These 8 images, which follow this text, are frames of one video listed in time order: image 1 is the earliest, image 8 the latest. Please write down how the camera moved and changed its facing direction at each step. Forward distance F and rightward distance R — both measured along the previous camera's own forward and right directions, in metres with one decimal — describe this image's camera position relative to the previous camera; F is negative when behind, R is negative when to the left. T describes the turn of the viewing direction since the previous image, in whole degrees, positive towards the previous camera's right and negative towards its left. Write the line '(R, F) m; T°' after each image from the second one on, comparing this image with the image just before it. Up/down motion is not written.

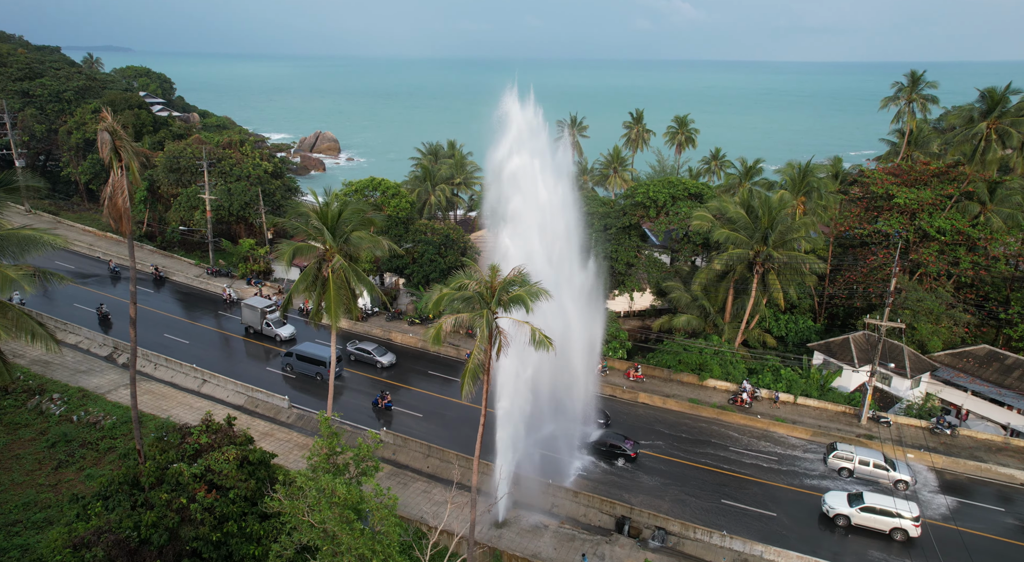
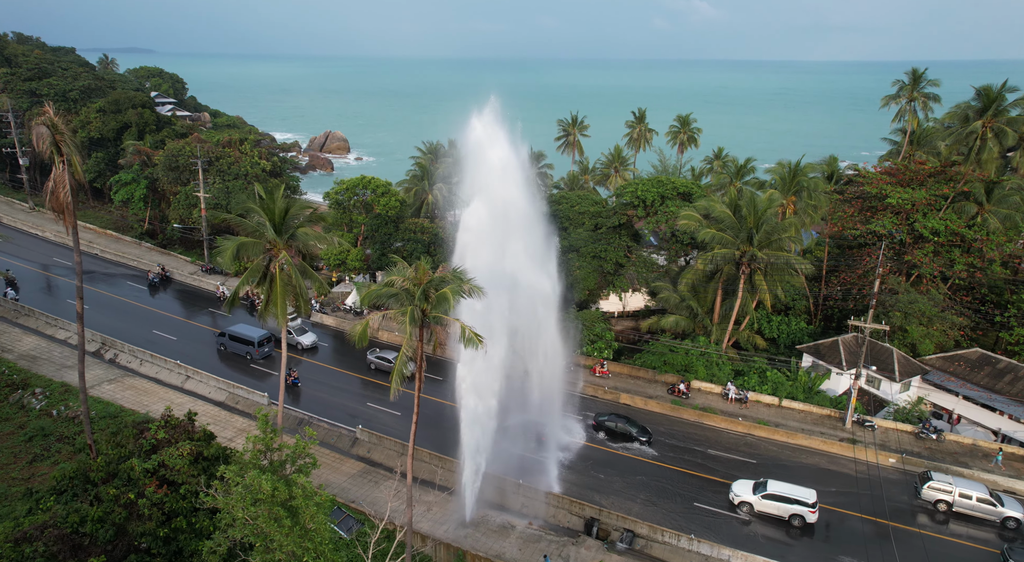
(+1.9, +0.1) m; -2°
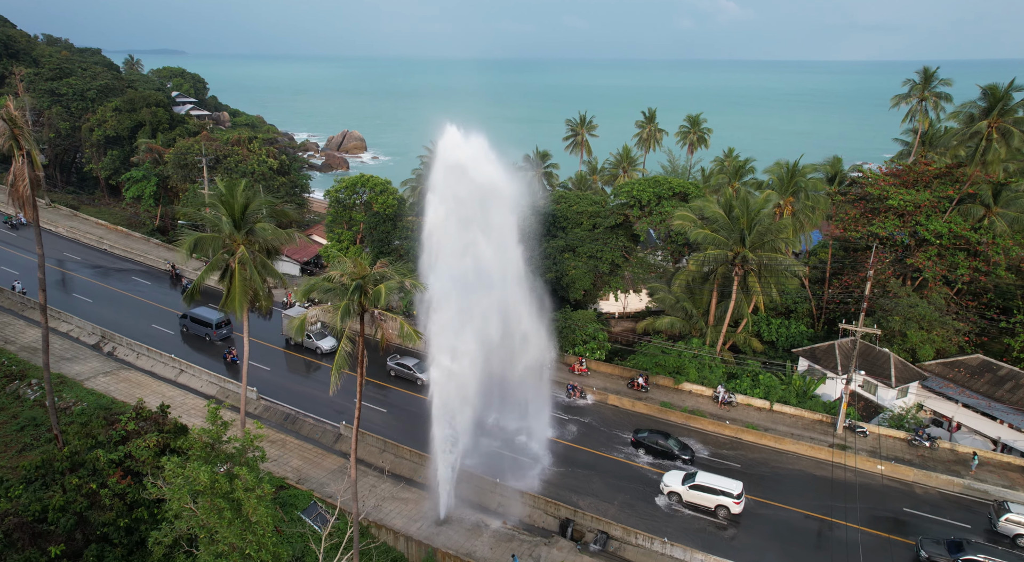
(+1.9, +0.1) m; -2°
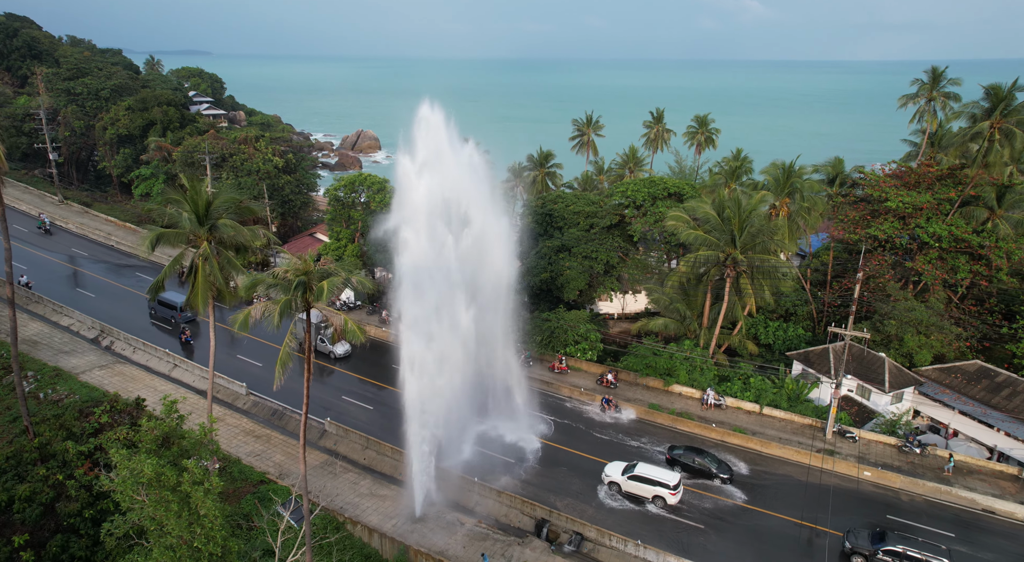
(+1.7, 0.0) m; -2°
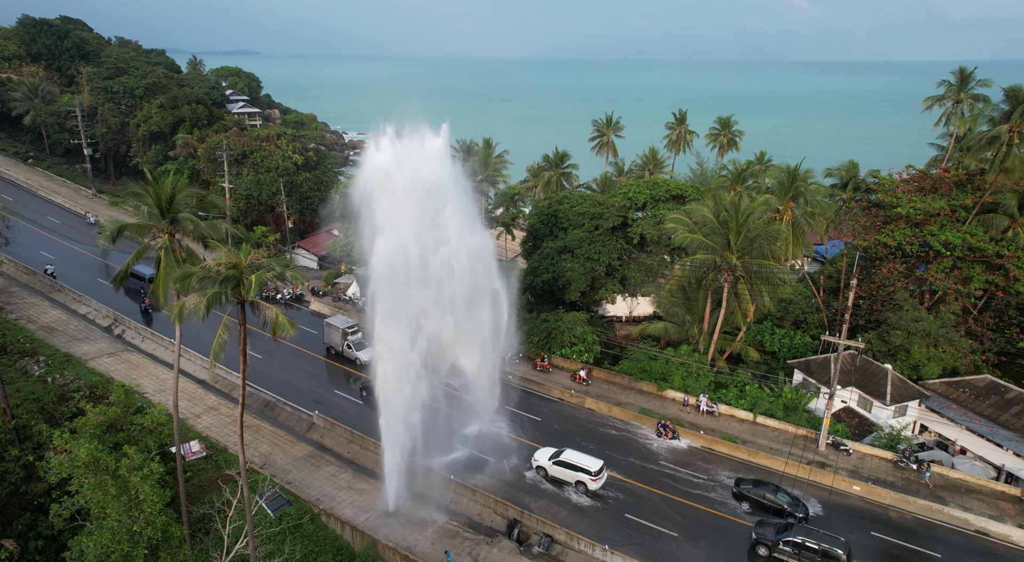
(+2.5, +0.1) m; -4°
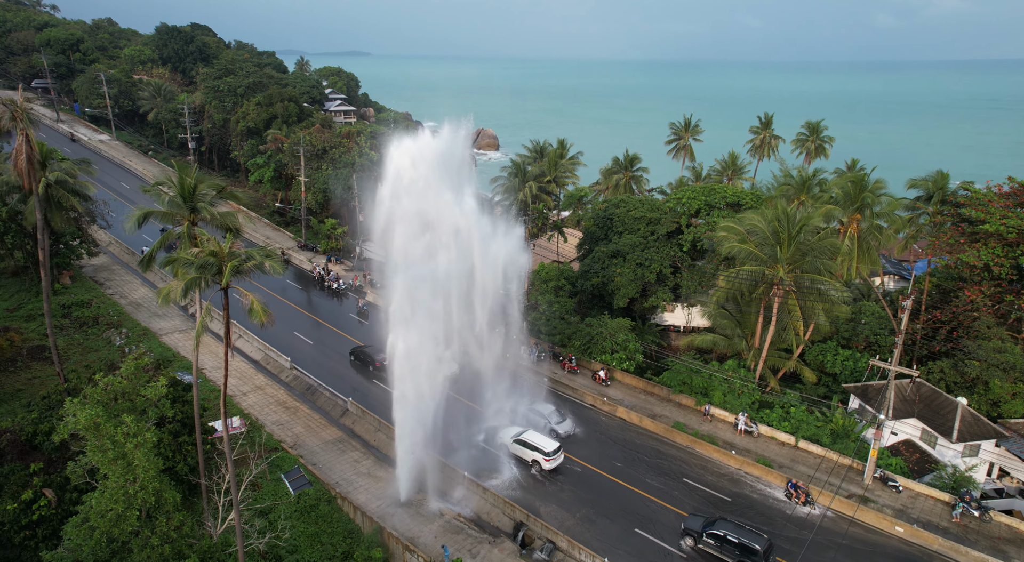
(+3.2, +0.3) m; -9°
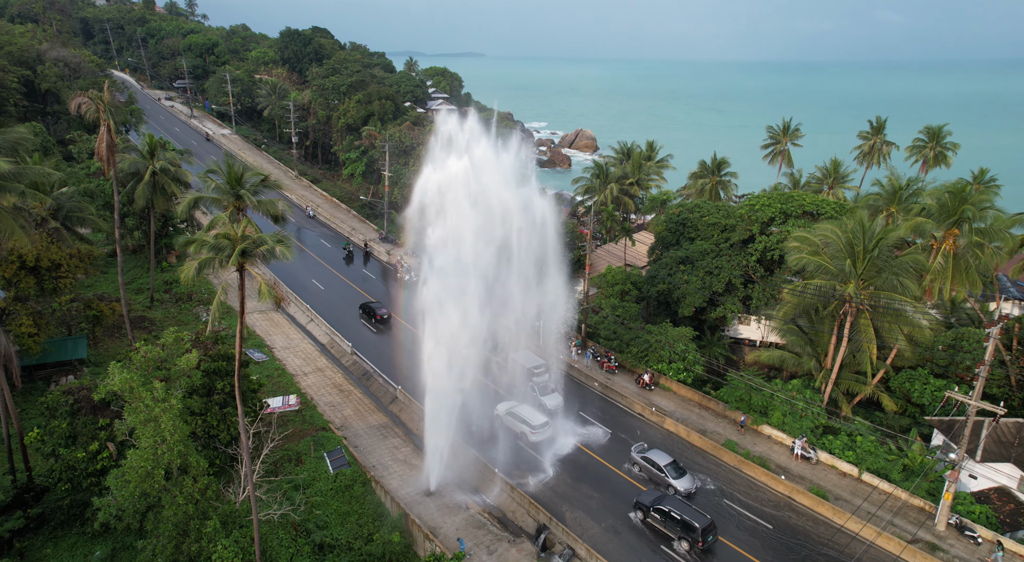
(+2.8, +0.5) m; -9°
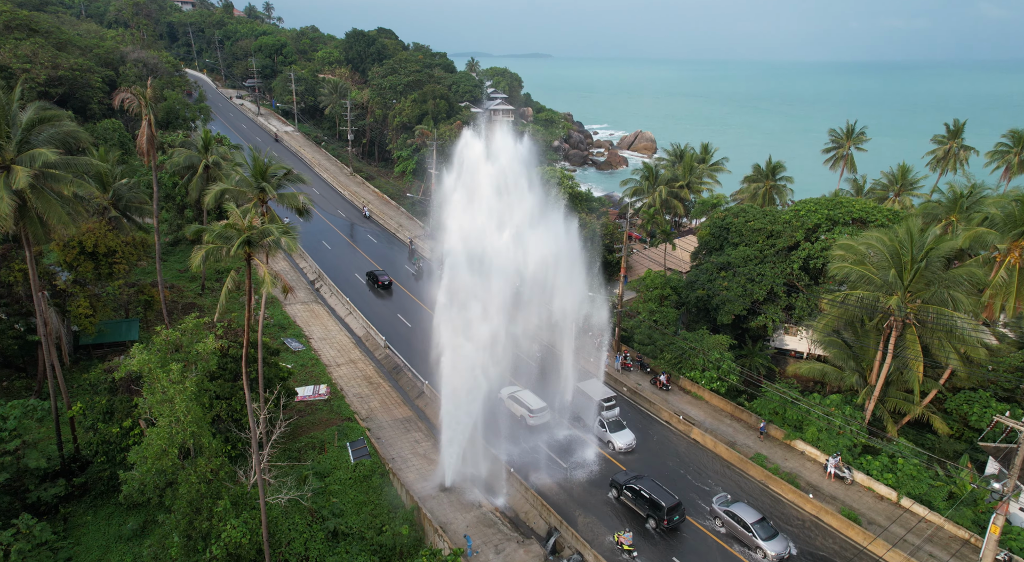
(+1.8, +0.4) m; -6°
